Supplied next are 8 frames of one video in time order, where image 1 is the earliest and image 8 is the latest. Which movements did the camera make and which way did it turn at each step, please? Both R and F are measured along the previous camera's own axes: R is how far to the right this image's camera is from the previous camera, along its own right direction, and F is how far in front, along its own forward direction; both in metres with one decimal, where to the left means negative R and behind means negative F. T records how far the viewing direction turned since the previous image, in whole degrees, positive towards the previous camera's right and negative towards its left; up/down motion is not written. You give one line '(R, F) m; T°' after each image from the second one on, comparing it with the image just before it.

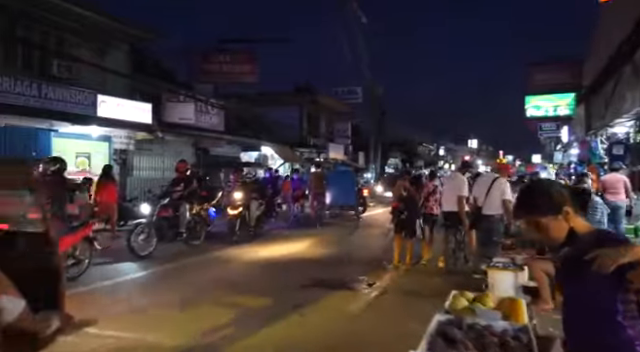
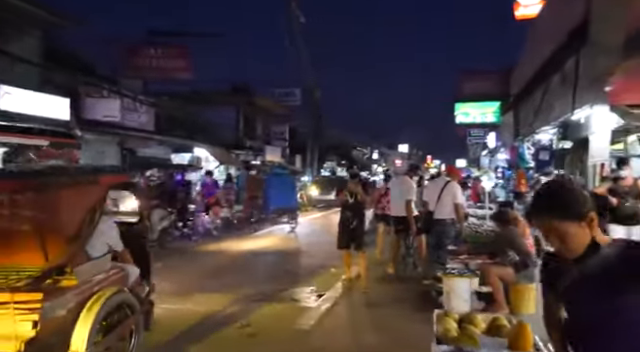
(-0.3, +0.5) m; +8°
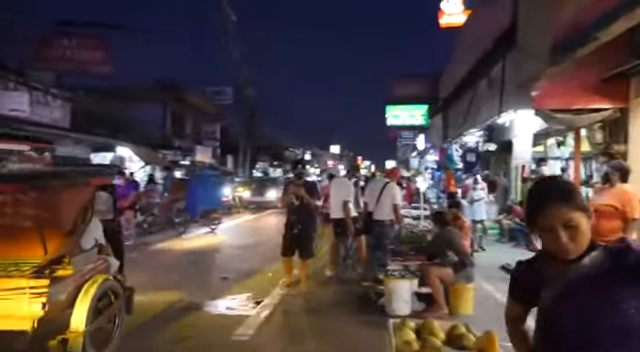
(-0.1, +0.3) m; +8°
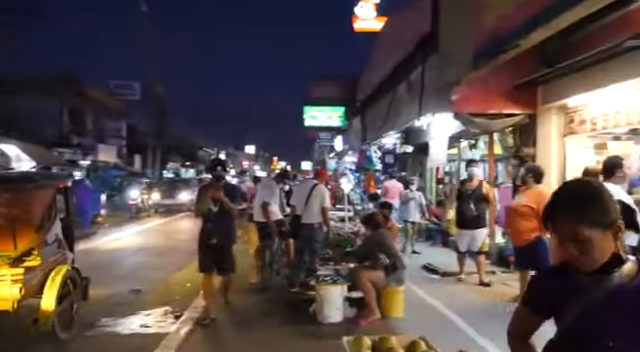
(-0.2, +0.4) m; +10°
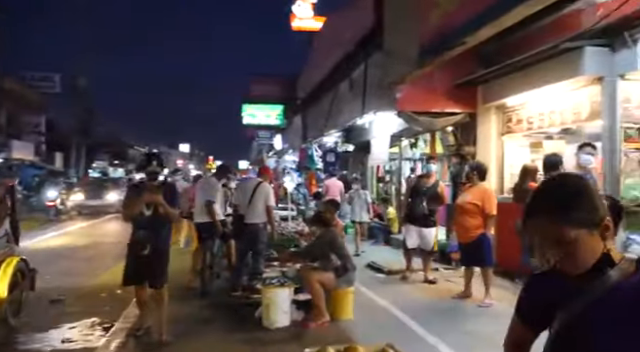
(-0.1, +0.3) m; +7°
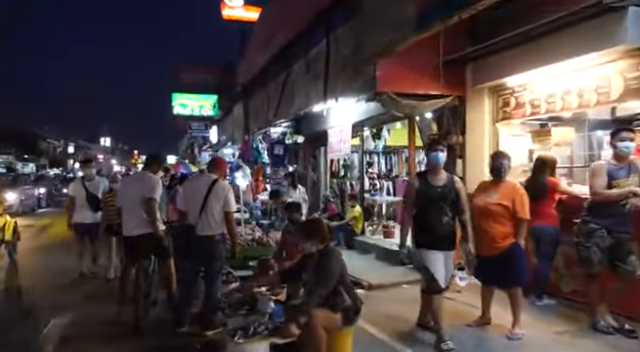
(-0.5, +1.9) m; +8°
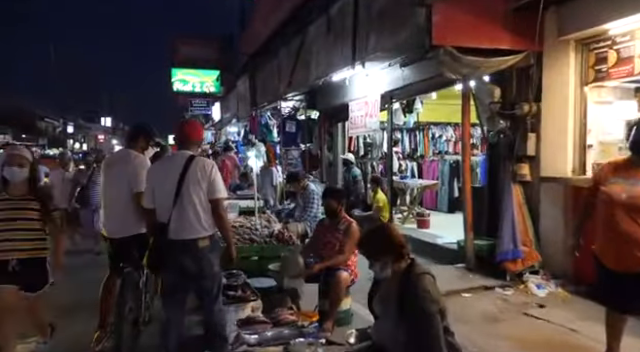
(-0.5, +1.8) m; 0°
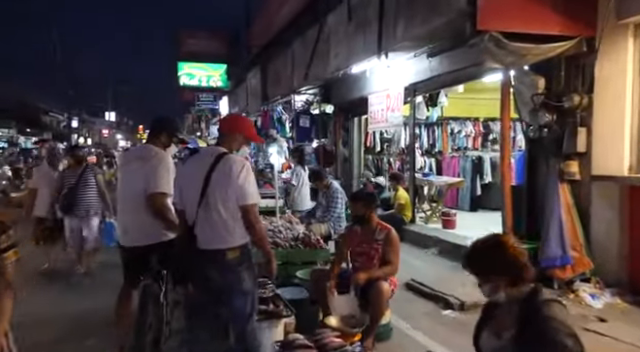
(-0.3, +0.6) m; 0°
